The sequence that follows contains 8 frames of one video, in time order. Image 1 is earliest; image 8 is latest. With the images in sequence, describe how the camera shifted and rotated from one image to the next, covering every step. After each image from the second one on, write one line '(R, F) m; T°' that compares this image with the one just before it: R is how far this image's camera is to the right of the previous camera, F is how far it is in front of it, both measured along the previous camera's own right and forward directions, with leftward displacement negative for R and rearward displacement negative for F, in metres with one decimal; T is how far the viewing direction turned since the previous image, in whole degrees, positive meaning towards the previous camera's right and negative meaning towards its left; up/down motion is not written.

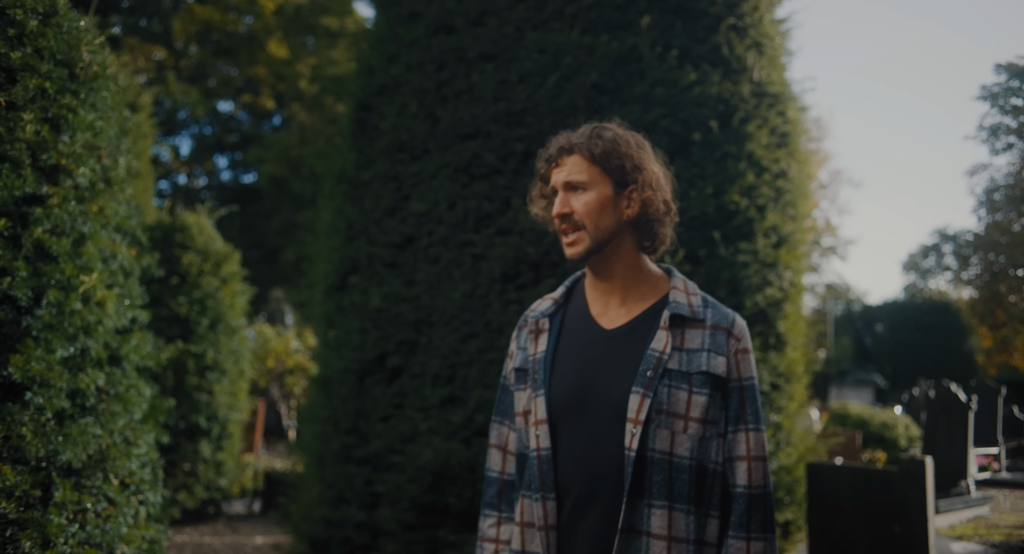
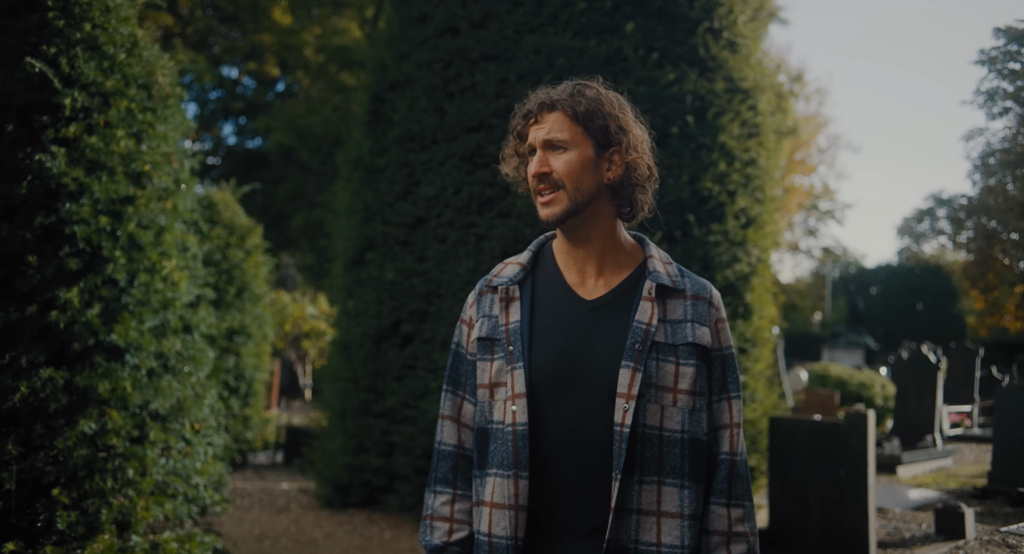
(0.0, -0.6) m; 0°
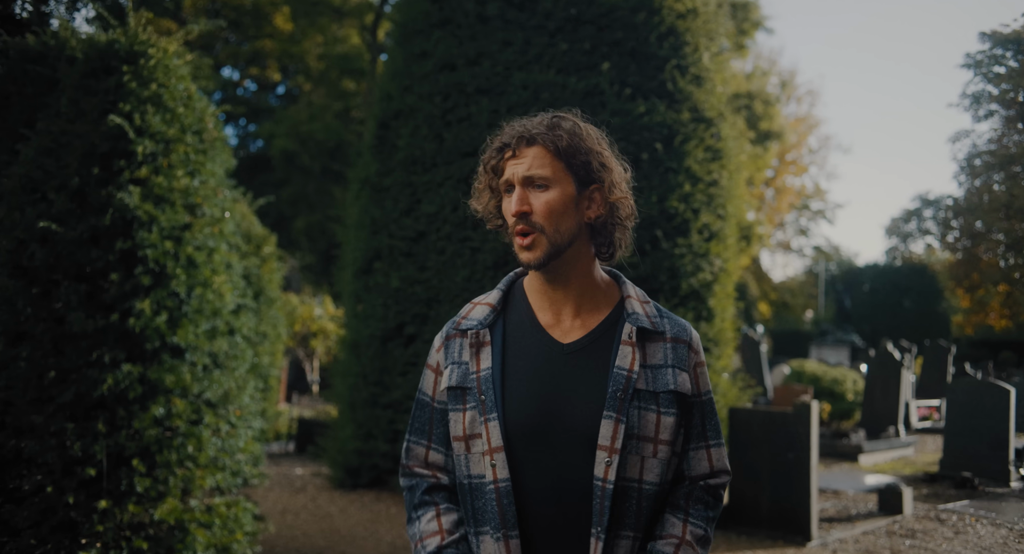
(0.0, -0.7) m; 0°
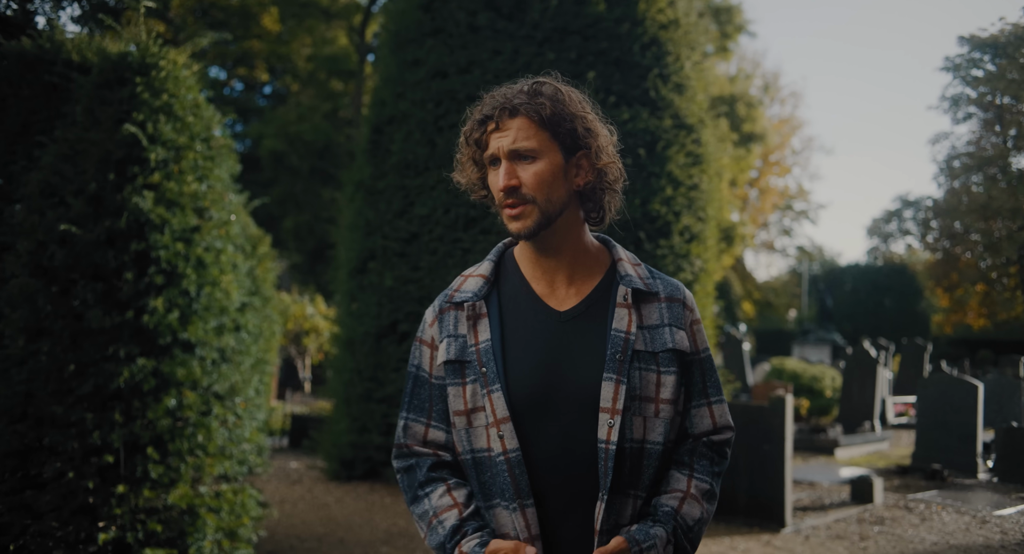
(0.0, -0.3) m; +1°
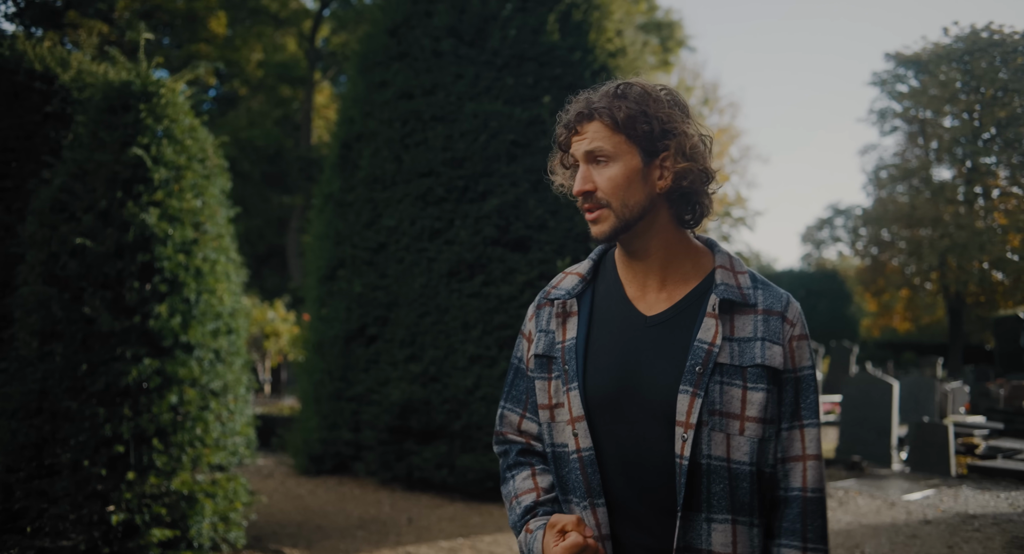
(-0.1, -0.6) m; +4°
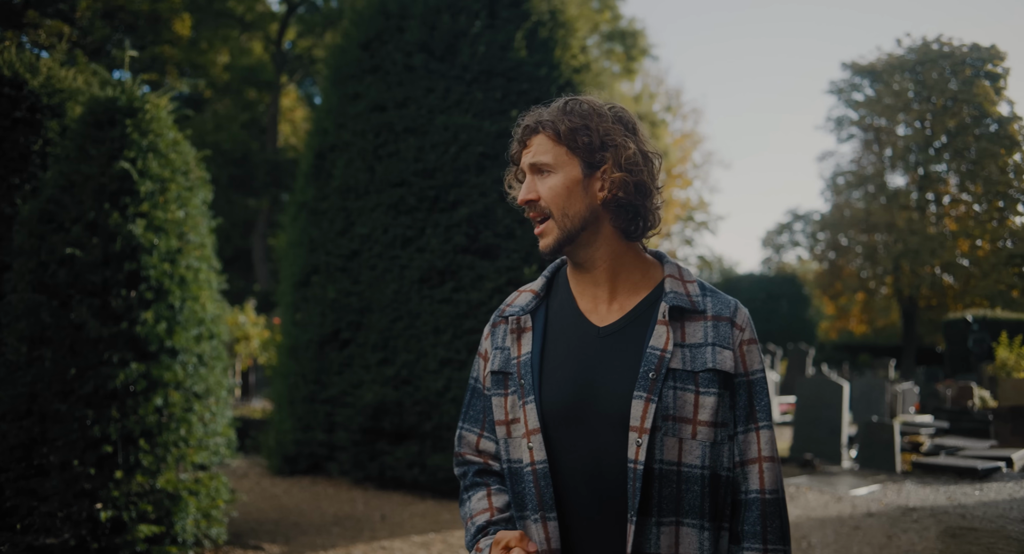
(0.0, -0.3) m; +3°
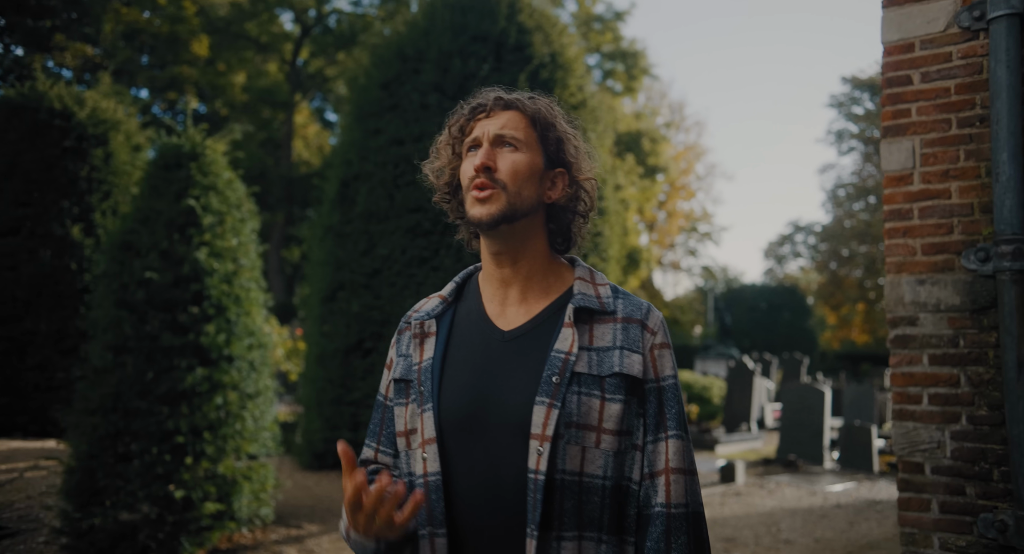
(0.0, -0.8) m; 0°
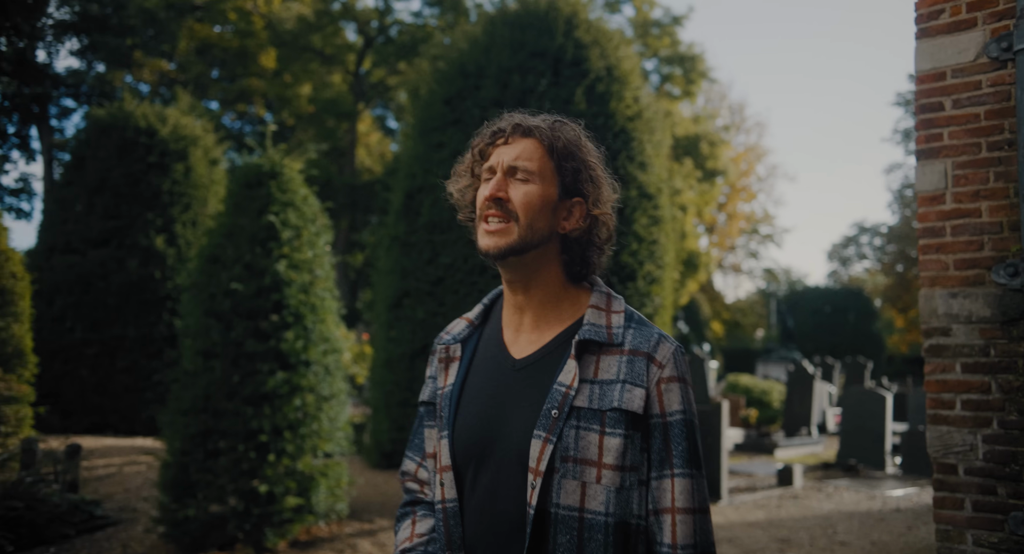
(0.0, -0.2) m; -5°
